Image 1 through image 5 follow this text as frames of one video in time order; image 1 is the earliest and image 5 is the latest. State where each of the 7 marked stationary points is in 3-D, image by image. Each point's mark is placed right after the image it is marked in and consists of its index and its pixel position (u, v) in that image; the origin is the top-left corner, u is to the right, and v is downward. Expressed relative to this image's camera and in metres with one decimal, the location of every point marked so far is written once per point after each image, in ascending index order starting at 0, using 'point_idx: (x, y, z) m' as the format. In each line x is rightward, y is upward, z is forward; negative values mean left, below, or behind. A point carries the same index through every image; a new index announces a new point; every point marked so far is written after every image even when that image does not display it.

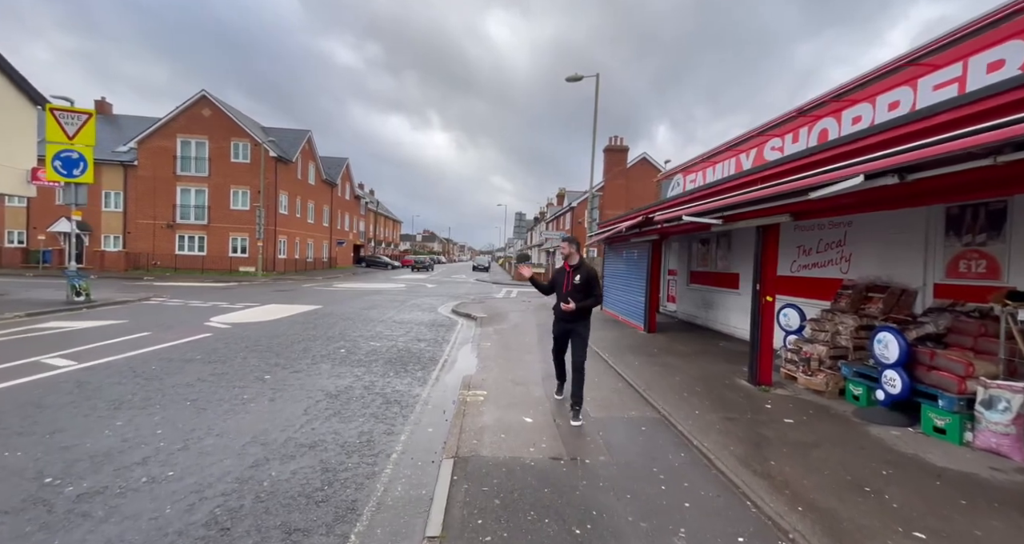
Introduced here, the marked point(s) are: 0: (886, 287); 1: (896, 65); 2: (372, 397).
0: (+5.1, -0.2, +5.6) m
1: (+5.7, +3.1, +6.1) m
2: (-1.8, -1.6, +5.1) m
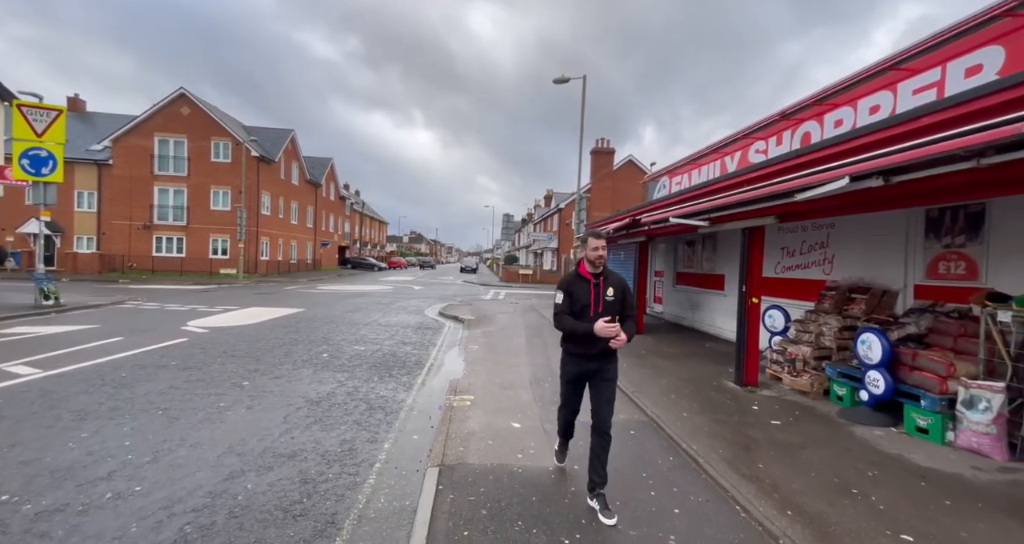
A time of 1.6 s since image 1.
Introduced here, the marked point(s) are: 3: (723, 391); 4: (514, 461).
0: (+4.9, -0.2, +5.6) m
1: (+5.5, +3.1, +6.2) m
2: (-1.9, -1.6, +5.0) m
3: (+3.0, -1.7, +5.7) m
4: (0.0, -1.7, +3.6) m
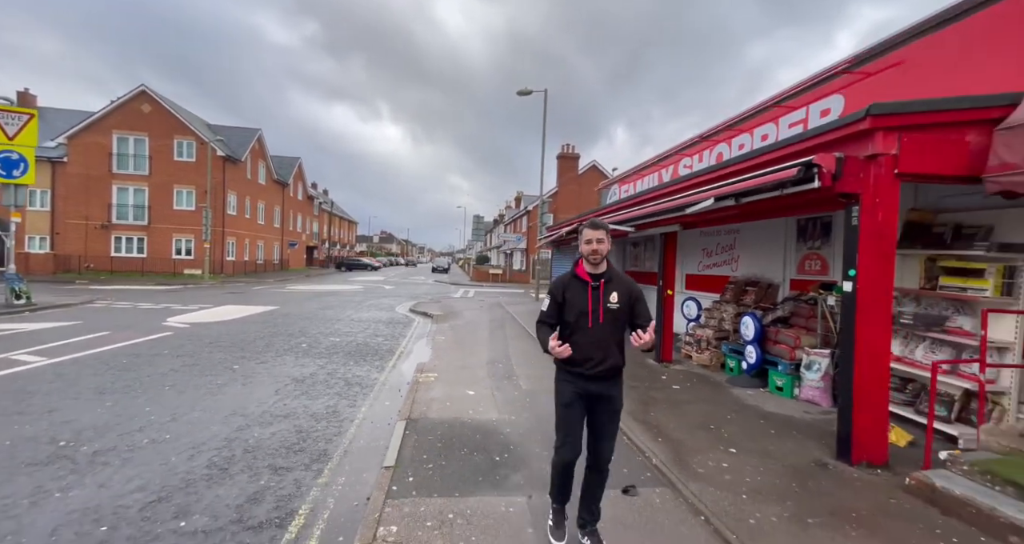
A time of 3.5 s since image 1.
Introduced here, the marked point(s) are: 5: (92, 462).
0: (+4.2, -0.2, +7.0) m
1: (+4.7, +3.1, +7.6) m
2: (-2.6, -1.6, +5.9) m
3: (+2.3, -1.6, +6.9) m
4: (-0.5, -1.7, +4.7) m
5: (-3.4, -1.5, +3.3) m
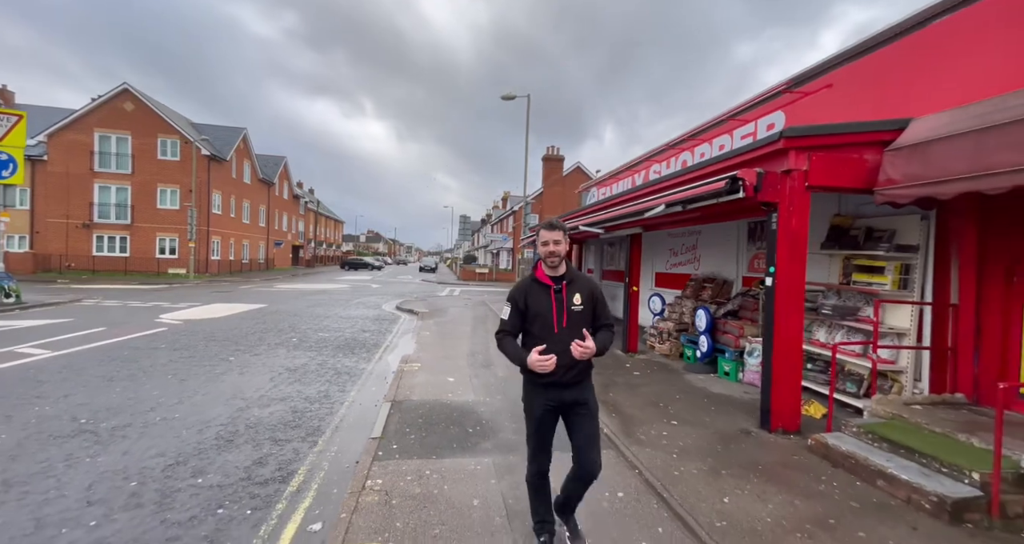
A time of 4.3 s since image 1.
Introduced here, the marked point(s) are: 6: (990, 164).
0: (+3.8, -0.1, +7.7) m
1: (+4.3, +3.2, +8.3) m
2: (-2.9, -1.5, +6.4) m
3: (+1.9, -1.6, +7.5) m
4: (-0.9, -1.6, +5.2) m
5: (-3.7, -1.5, +3.8) m
6: (+3.7, +0.9, +3.2) m
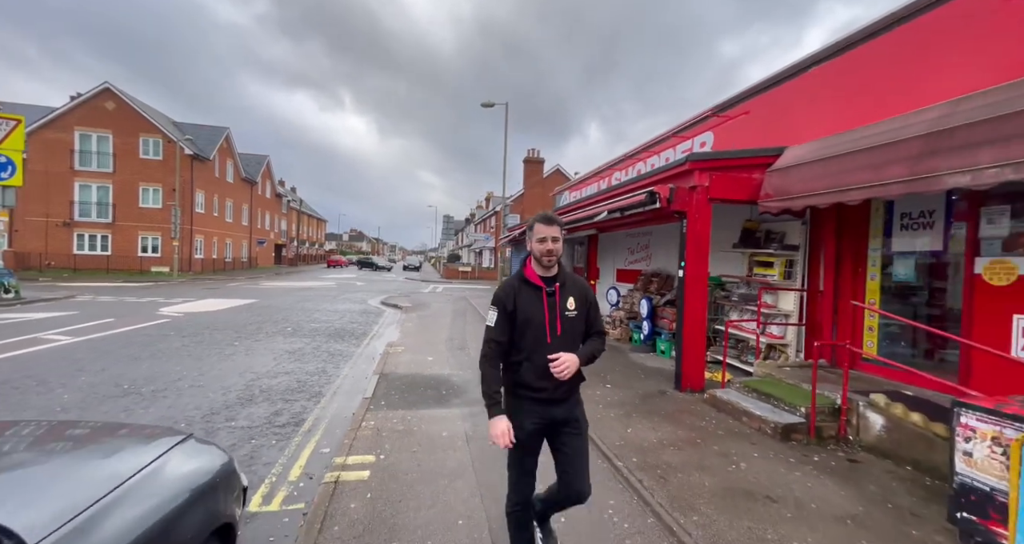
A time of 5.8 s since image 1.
0: (+3.3, 0.0, +8.9) m
1: (+3.7, +3.3, +9.5) m
2: (-3.5, -1.5, +7.3) m
3: (+1.3, -1.5, +8.7) m
4: (-1.4, -1.5, +6.3) m
5: (-4.2, -1.4, +4.7) m
6: (+3.3, +0.9, +4.4) m
